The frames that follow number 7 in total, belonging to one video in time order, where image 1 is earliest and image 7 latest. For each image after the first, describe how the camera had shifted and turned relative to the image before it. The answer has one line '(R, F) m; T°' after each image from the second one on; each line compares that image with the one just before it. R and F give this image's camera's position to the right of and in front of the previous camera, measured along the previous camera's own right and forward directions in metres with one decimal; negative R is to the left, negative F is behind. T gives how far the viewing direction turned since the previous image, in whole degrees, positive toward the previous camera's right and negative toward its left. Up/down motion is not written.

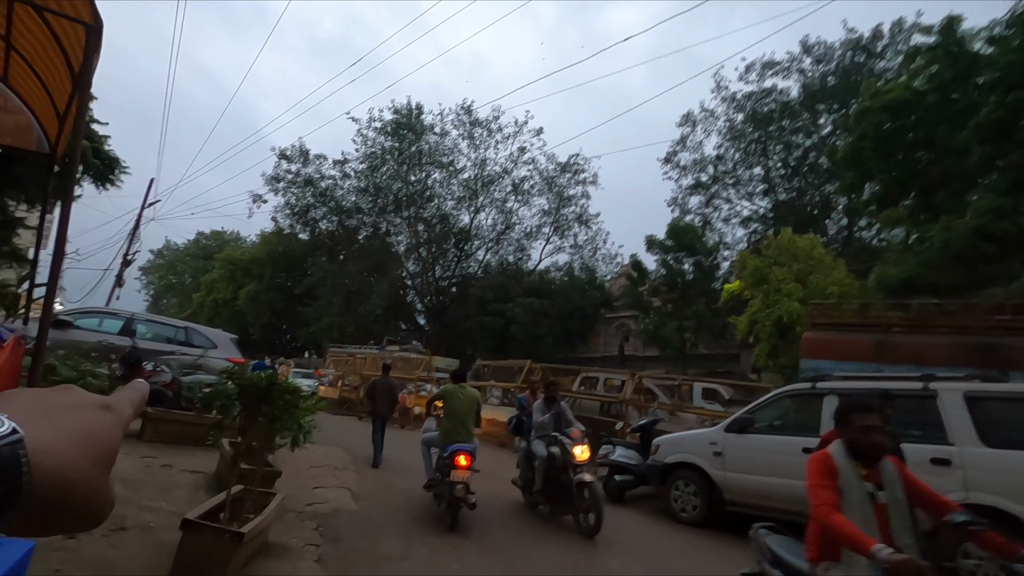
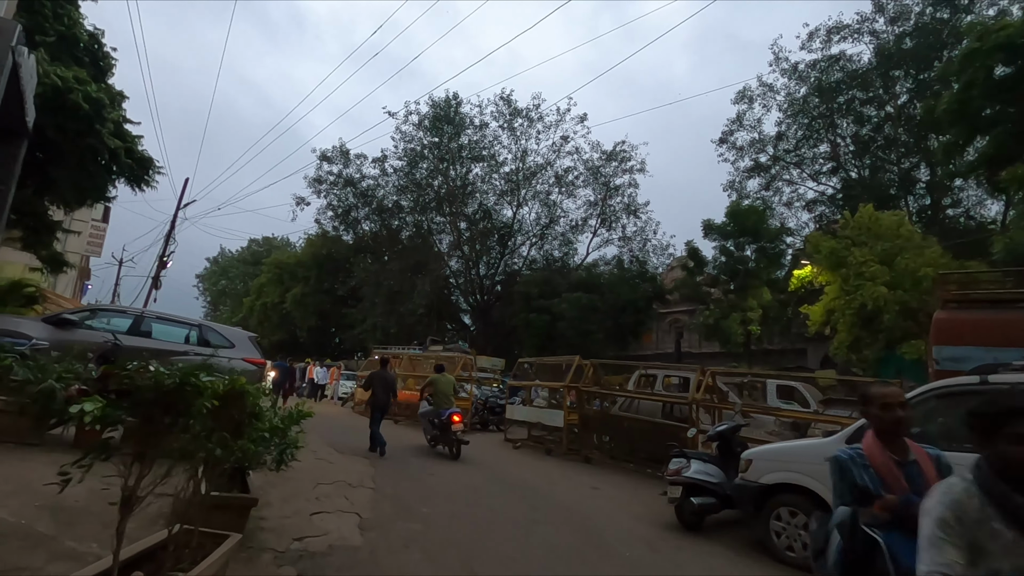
(+0.1, +1.6) m; -5°
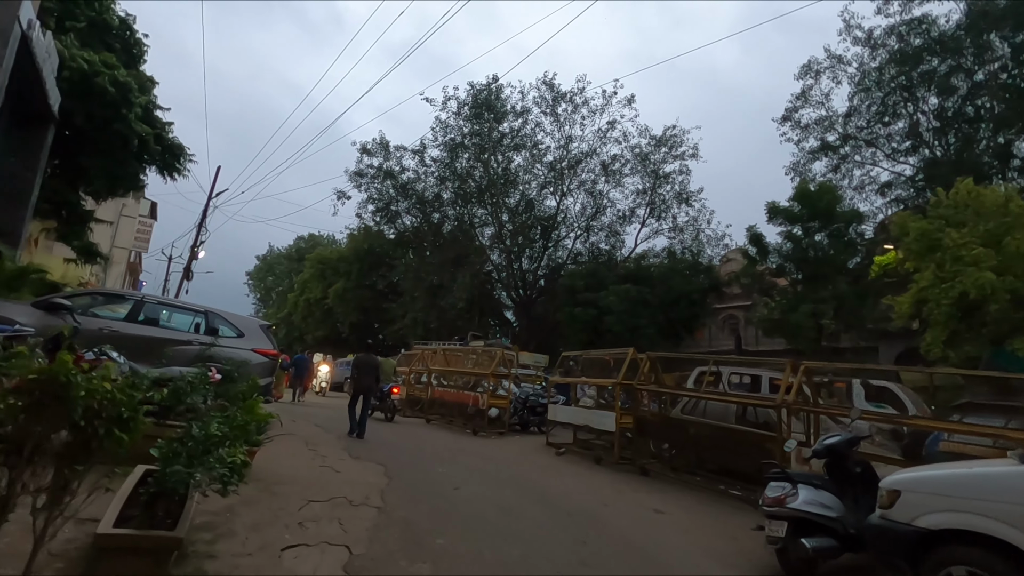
(0.0, +1.6) m; -5°
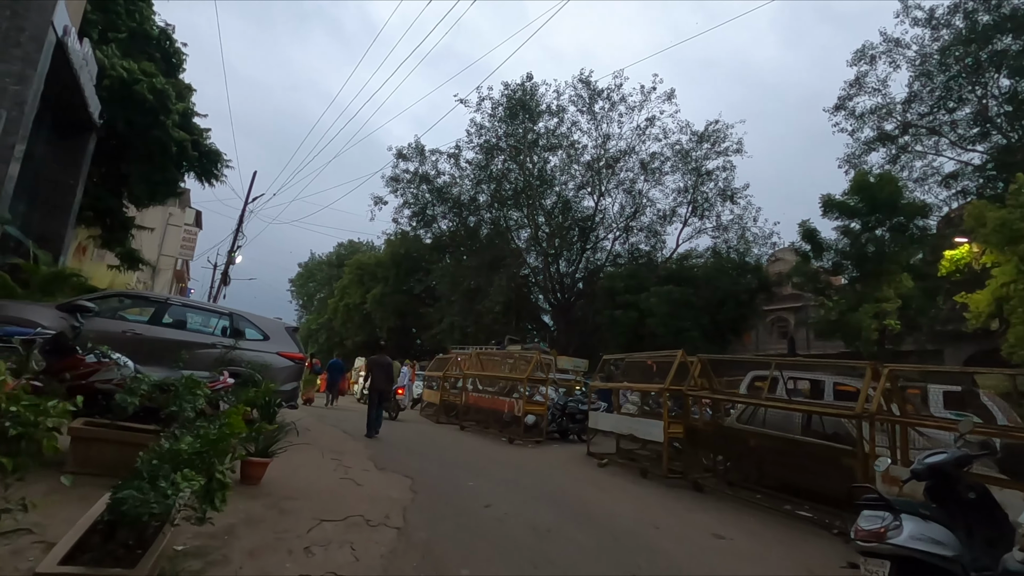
(0.0, +0.7) m; -4°
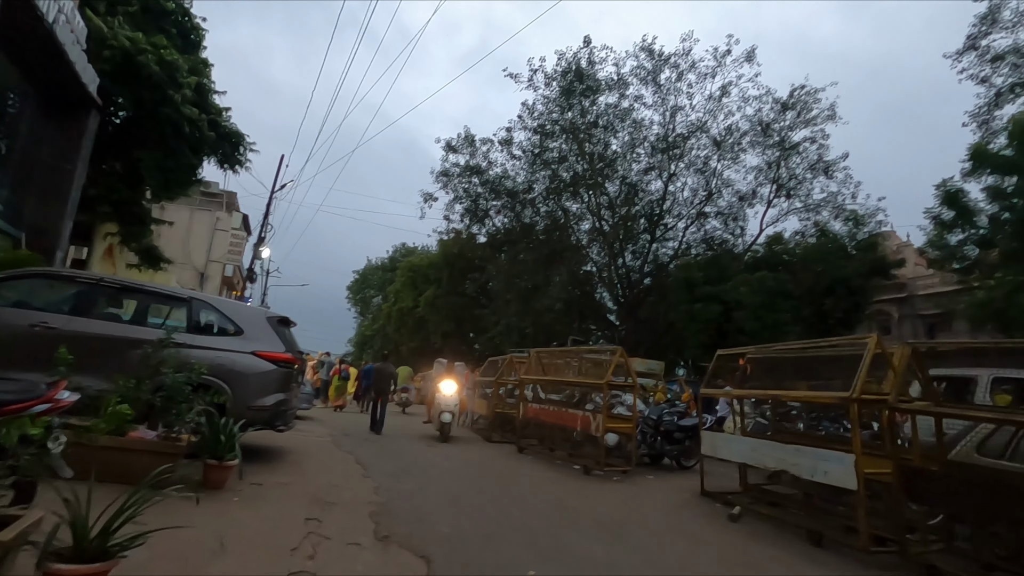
(-0.2, +3.2) m; -6°
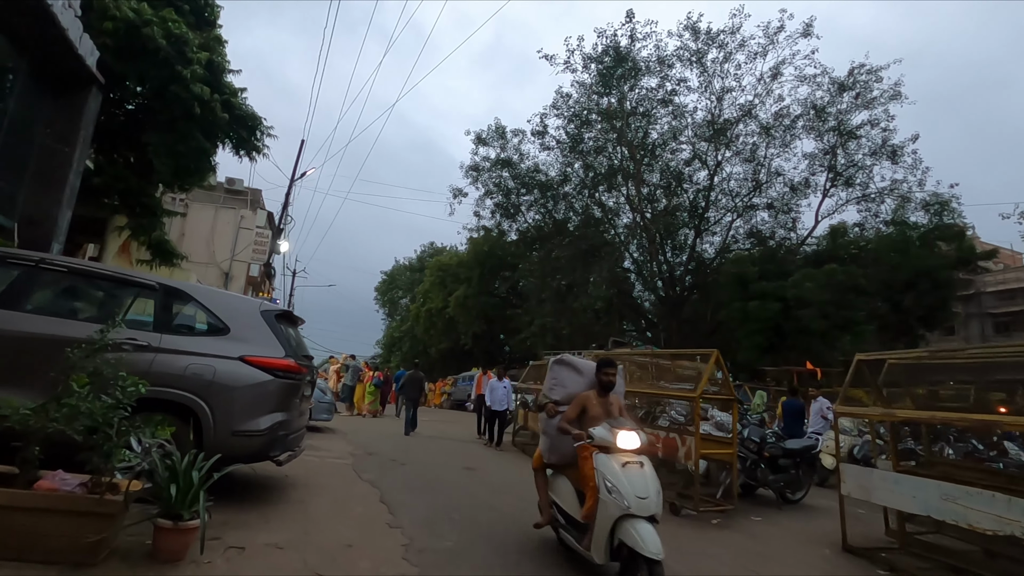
(-0.5, +1.8) m; -3°
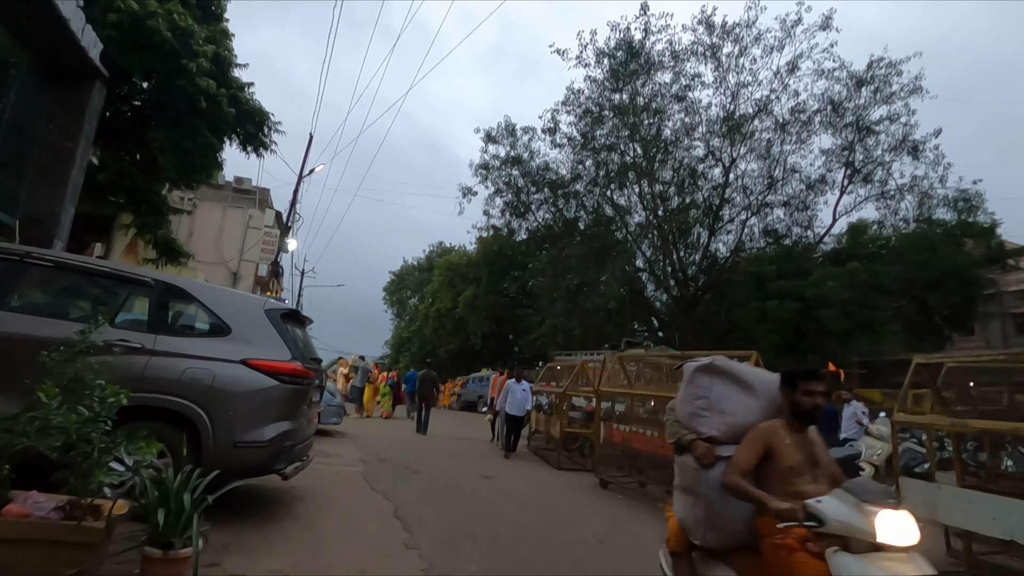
(-0.2, +0.5) m; -1°
